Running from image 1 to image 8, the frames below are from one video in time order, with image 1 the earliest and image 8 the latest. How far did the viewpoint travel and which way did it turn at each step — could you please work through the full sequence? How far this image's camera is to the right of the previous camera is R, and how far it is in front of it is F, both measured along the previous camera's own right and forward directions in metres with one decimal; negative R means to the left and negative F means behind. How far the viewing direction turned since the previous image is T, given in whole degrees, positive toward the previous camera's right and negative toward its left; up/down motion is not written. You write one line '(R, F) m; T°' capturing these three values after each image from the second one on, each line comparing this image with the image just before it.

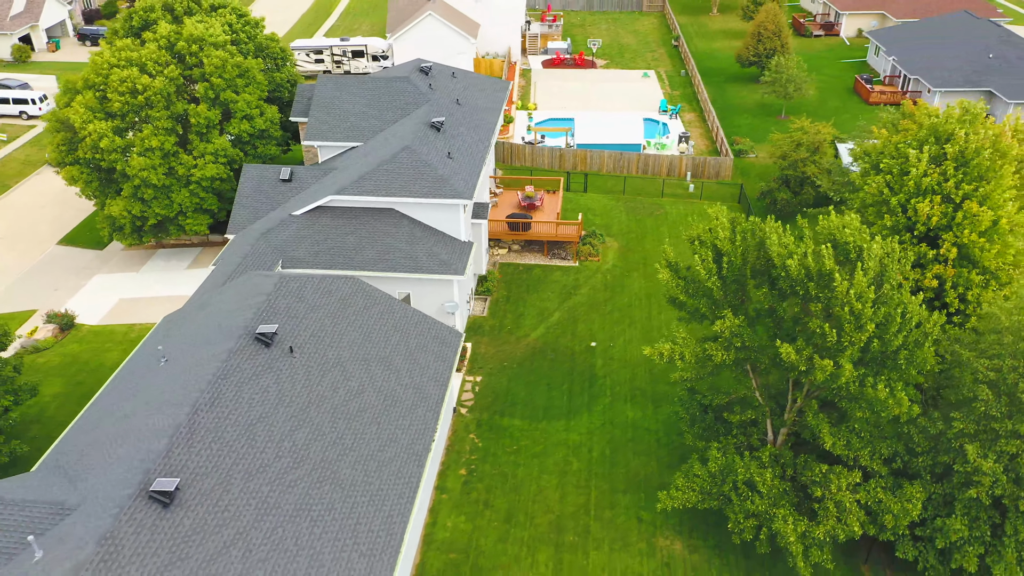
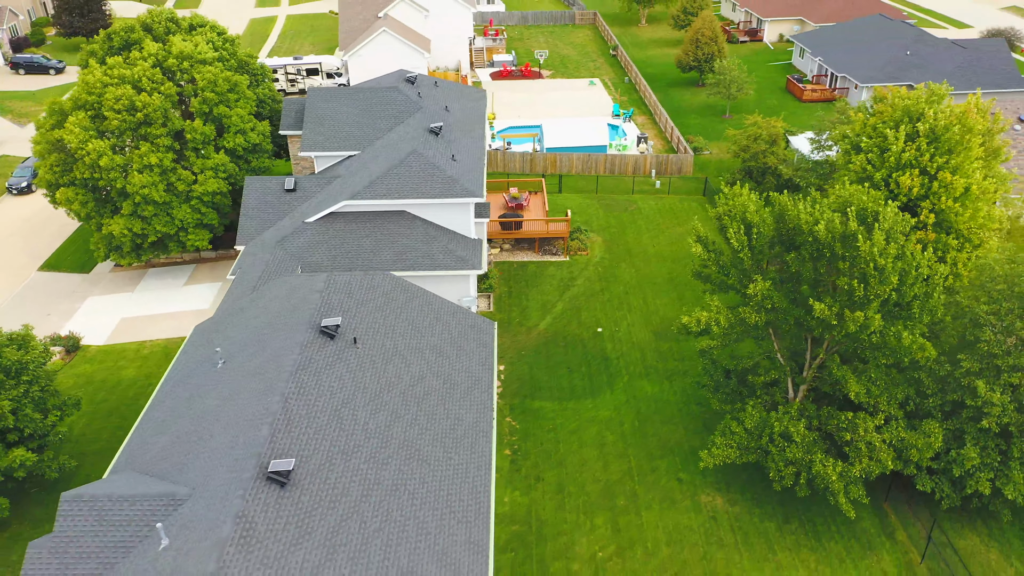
(-3.8, -1.2) m; +6°
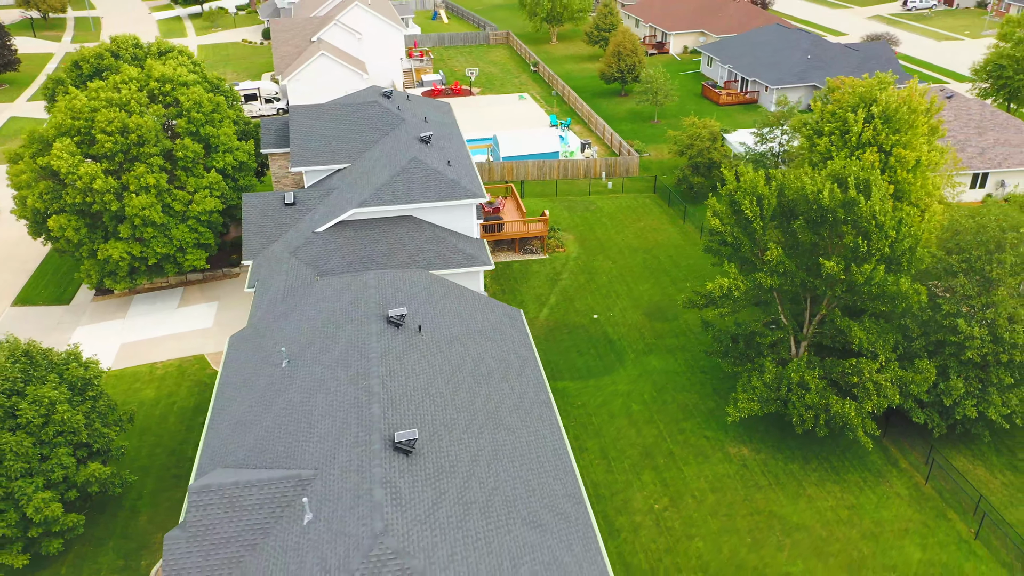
(-4.8, -1.5) m; +8°
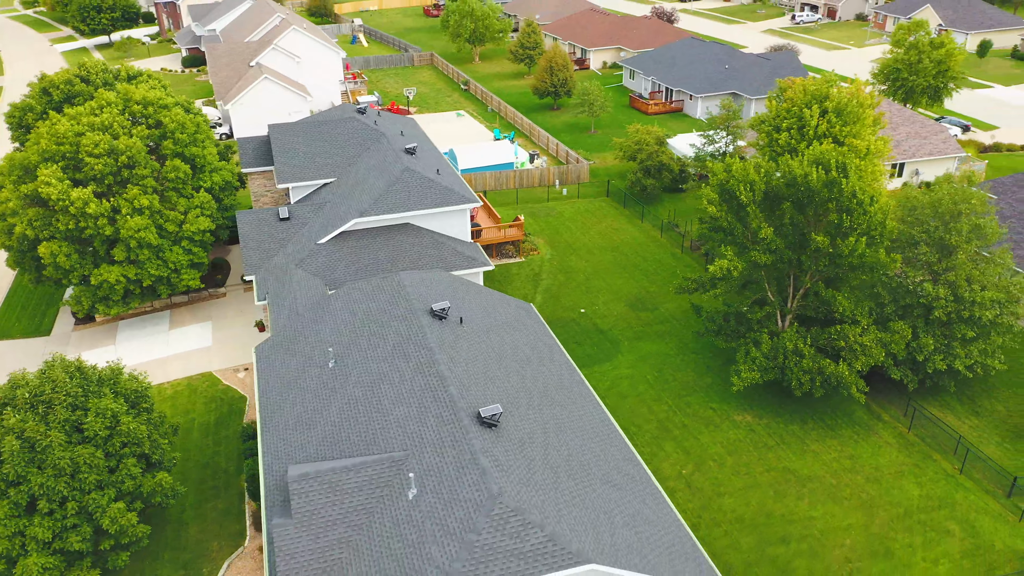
(-4.1, -1.3) m; +7°
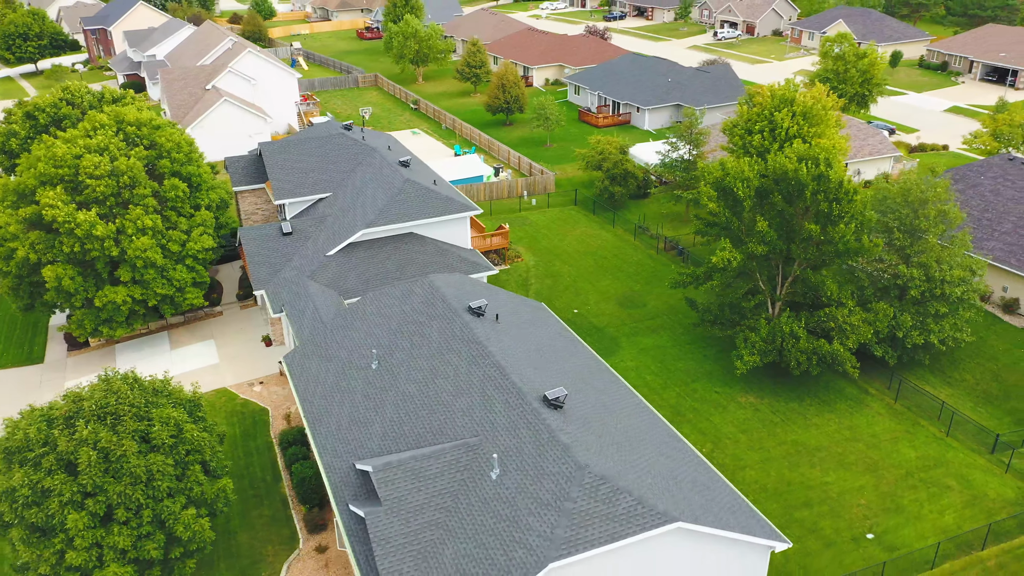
(-3.6, -1.1) m; +6°
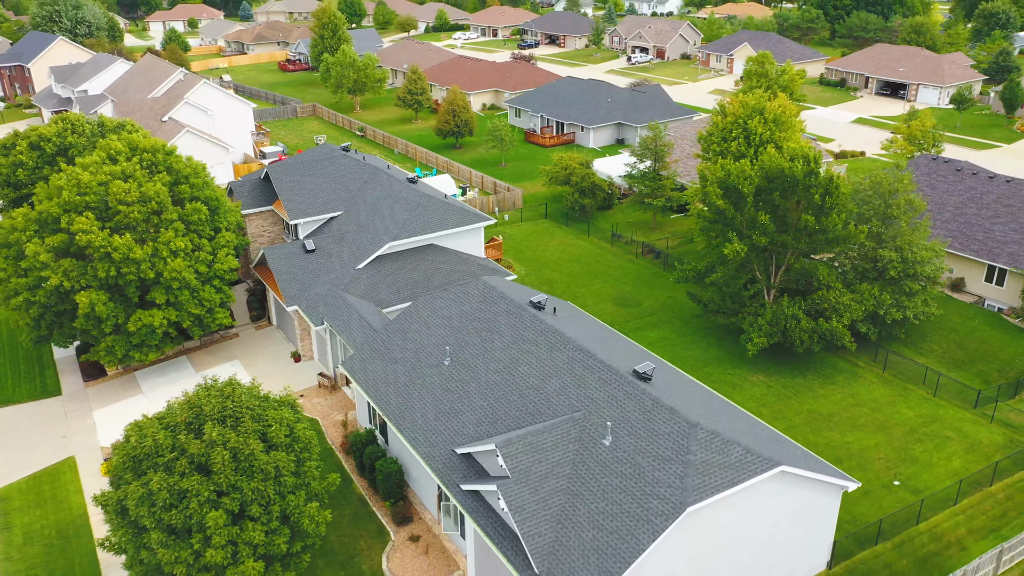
(-5.4, -1.6) m; +7°
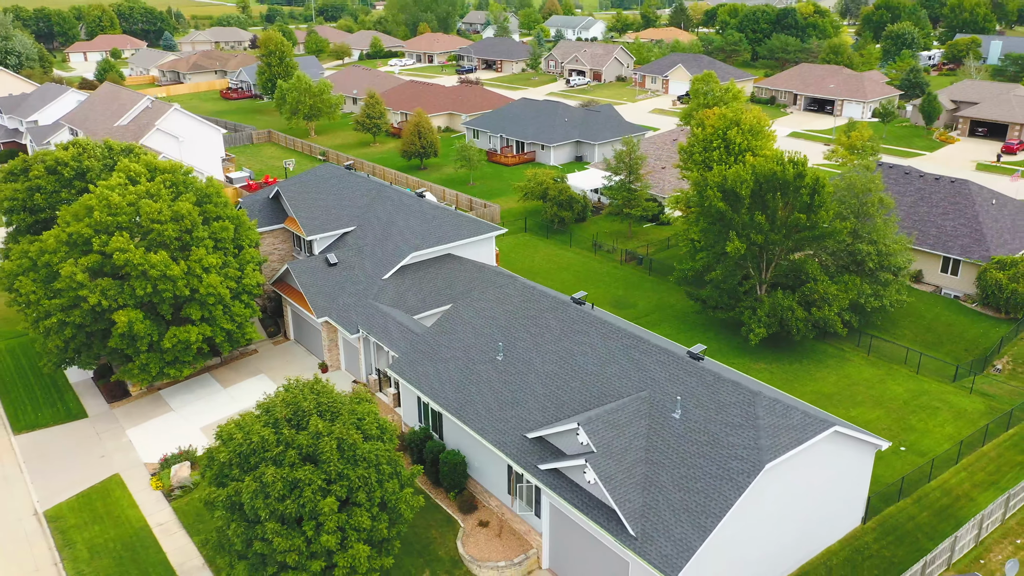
(-4.4, -1.7) m; +6°
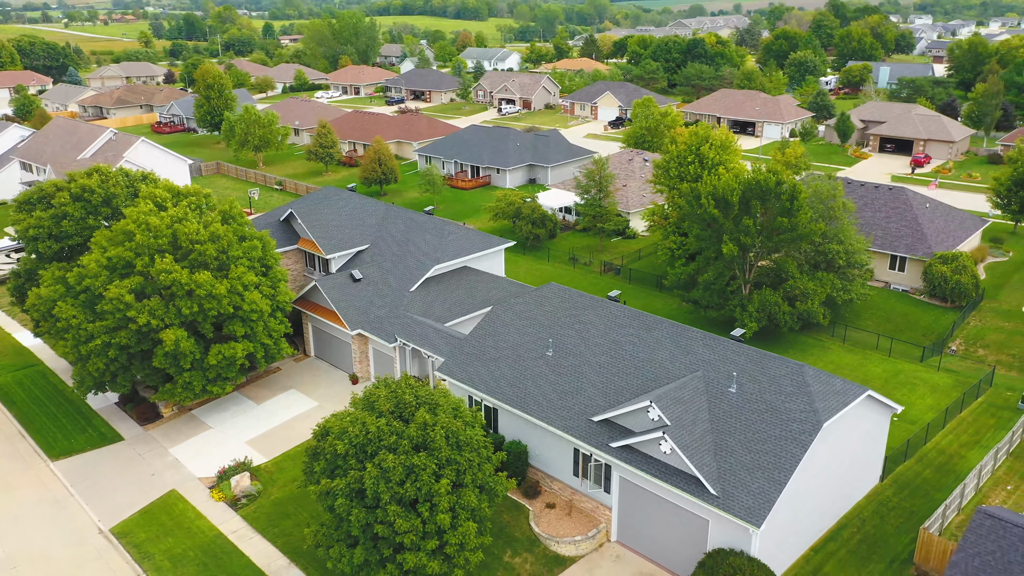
(-5.3, -2.1) m; +7°
